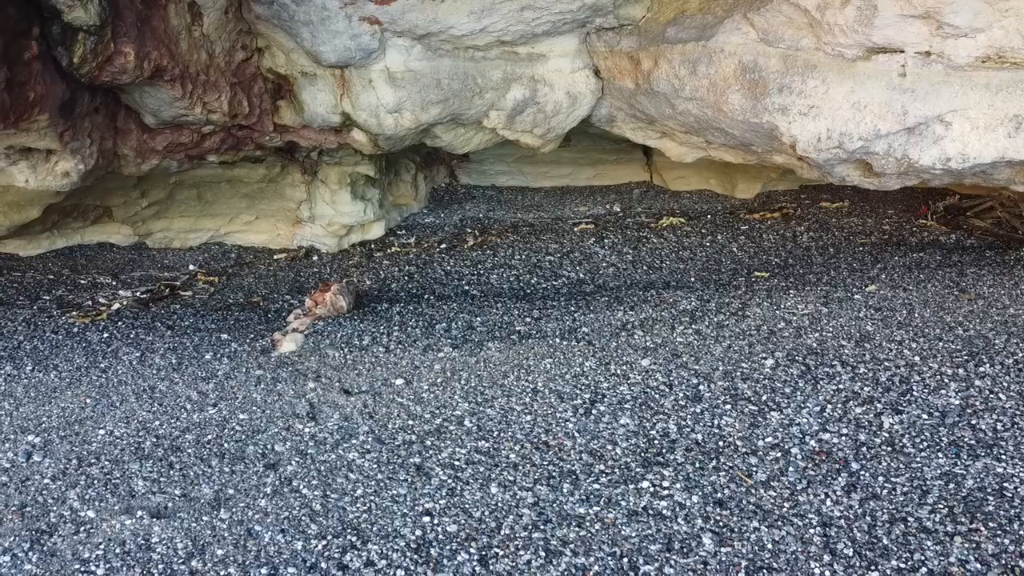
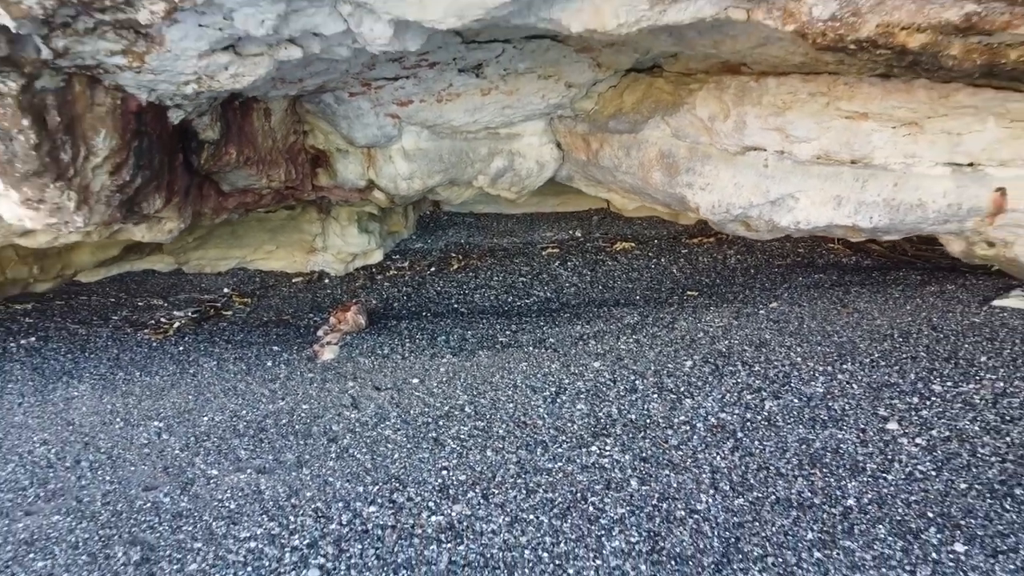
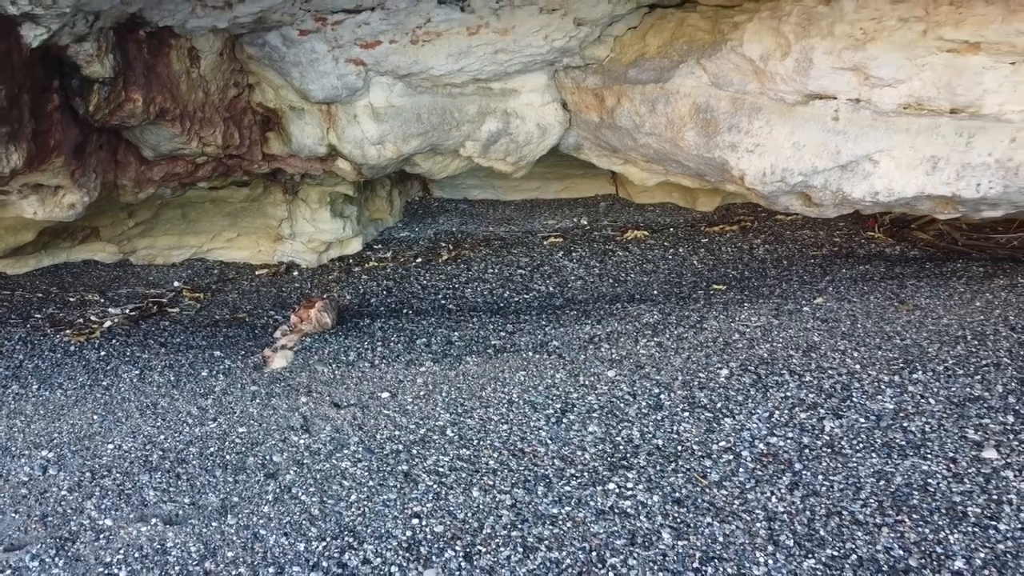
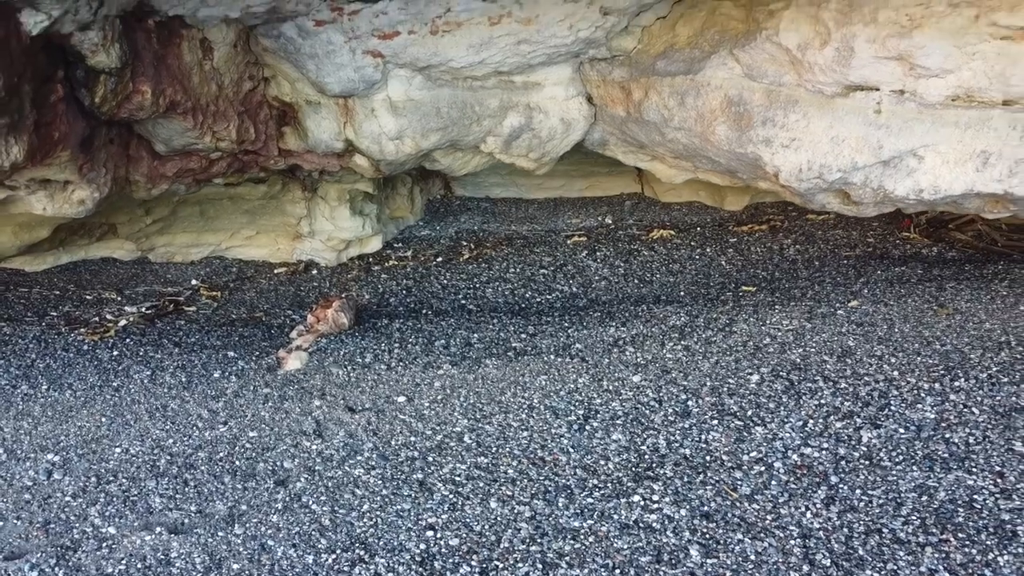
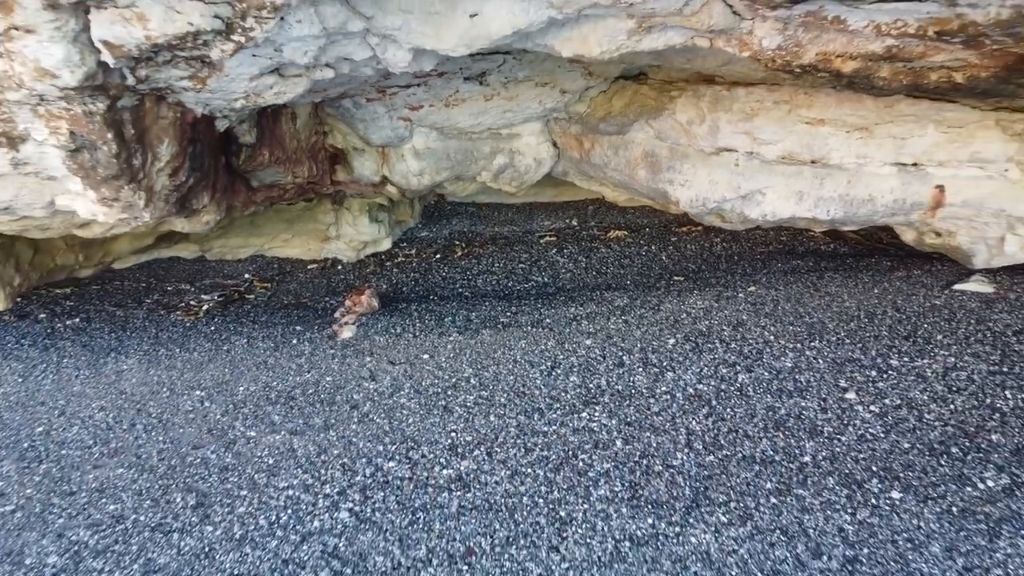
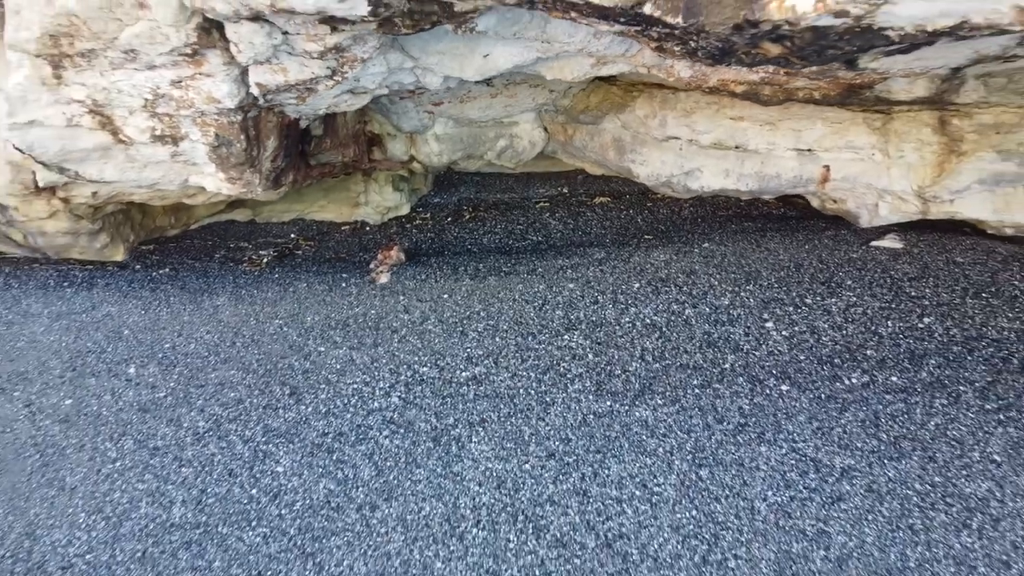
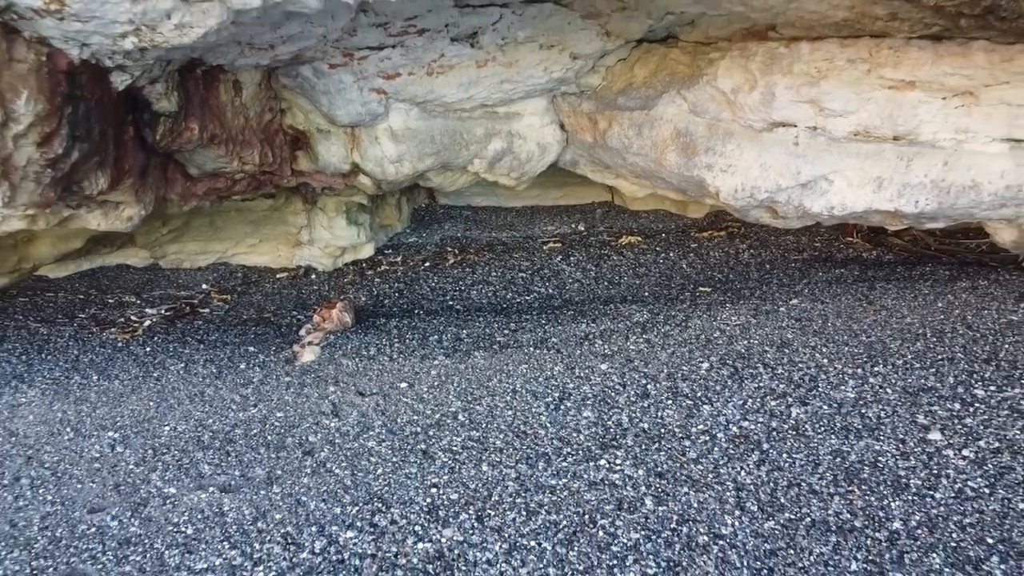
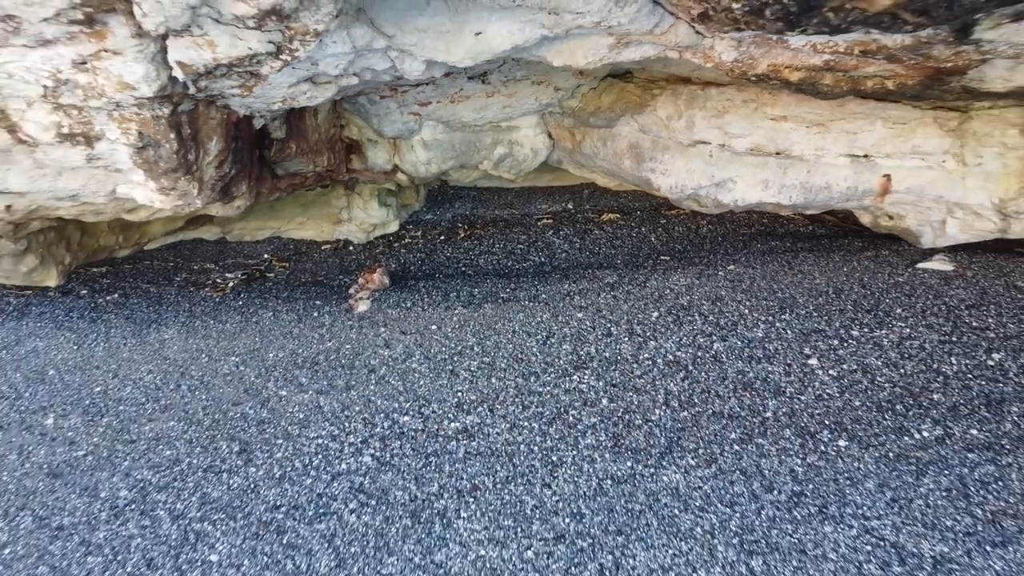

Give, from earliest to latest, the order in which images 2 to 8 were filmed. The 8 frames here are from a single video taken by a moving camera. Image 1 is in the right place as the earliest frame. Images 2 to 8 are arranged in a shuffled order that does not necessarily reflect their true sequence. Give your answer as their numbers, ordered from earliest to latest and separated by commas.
4, 3, 7, 2, 5, 8, 6
